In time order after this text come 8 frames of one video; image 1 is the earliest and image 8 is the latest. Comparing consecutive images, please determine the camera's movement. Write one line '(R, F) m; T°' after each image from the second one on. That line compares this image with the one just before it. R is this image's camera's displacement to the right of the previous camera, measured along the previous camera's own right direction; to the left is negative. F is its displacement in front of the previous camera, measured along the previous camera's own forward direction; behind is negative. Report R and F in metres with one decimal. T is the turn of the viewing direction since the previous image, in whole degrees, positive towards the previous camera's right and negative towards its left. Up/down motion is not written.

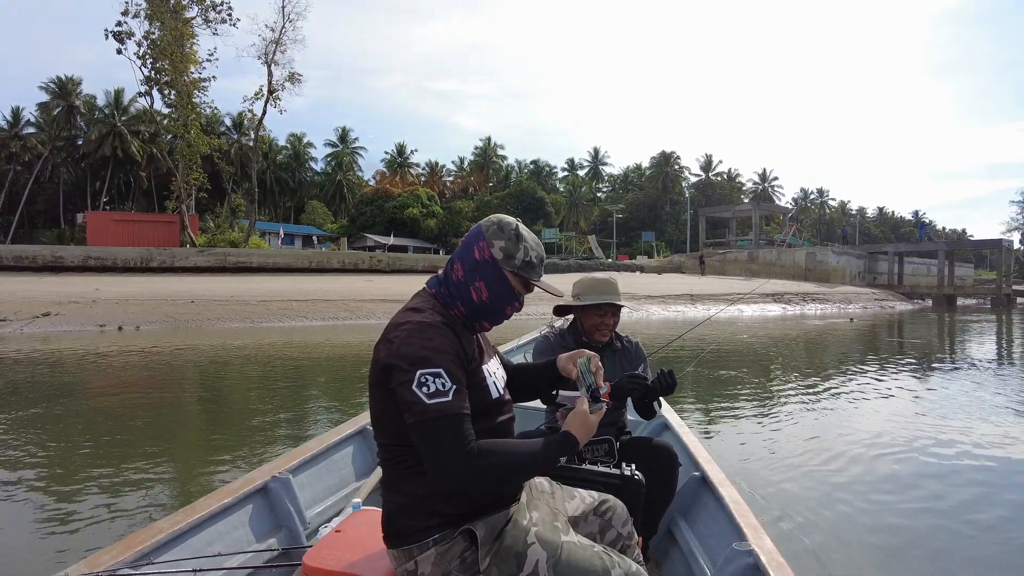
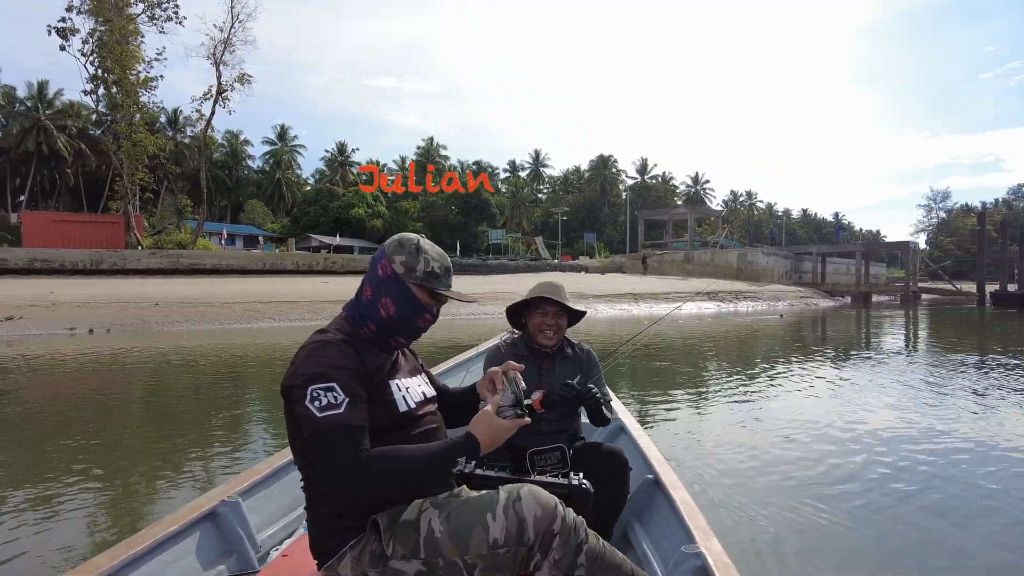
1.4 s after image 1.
(-0.2, -0.3) m; +5°
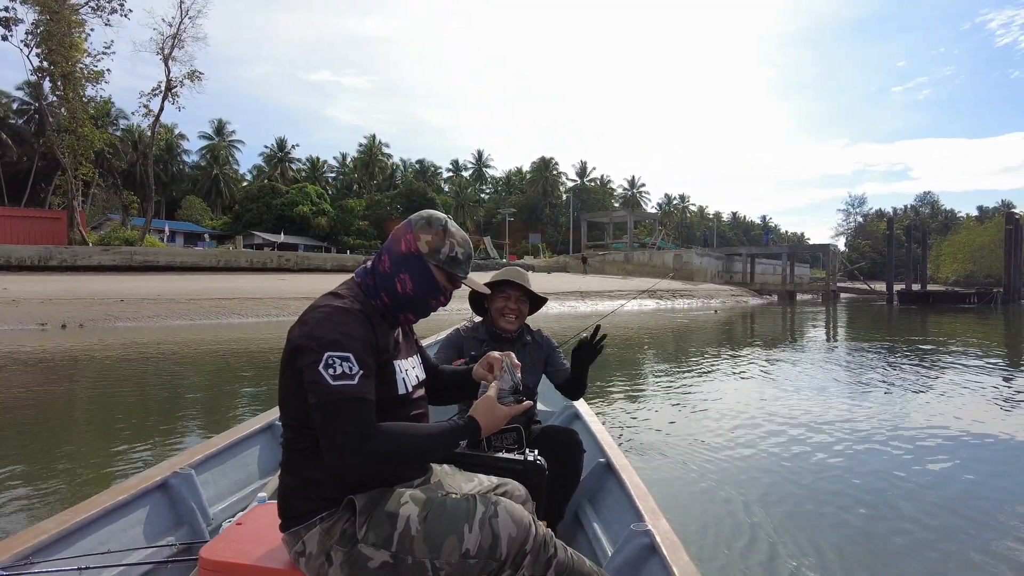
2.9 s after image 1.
(-0.3, -0.4) m; +5°
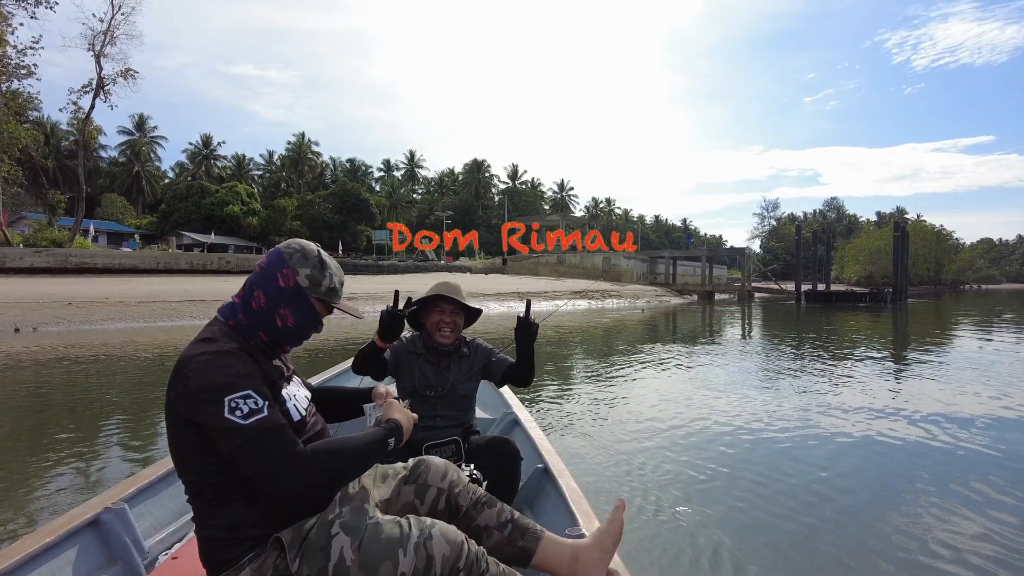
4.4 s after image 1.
(-0.2, -0.5) m; +6°
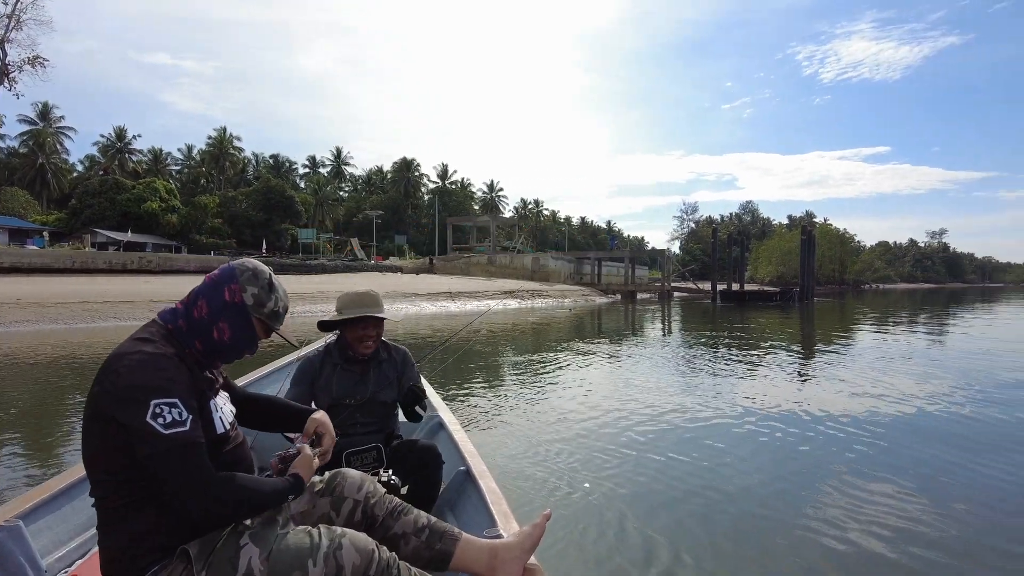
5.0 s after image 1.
(0.0, -0.2) m; +6°
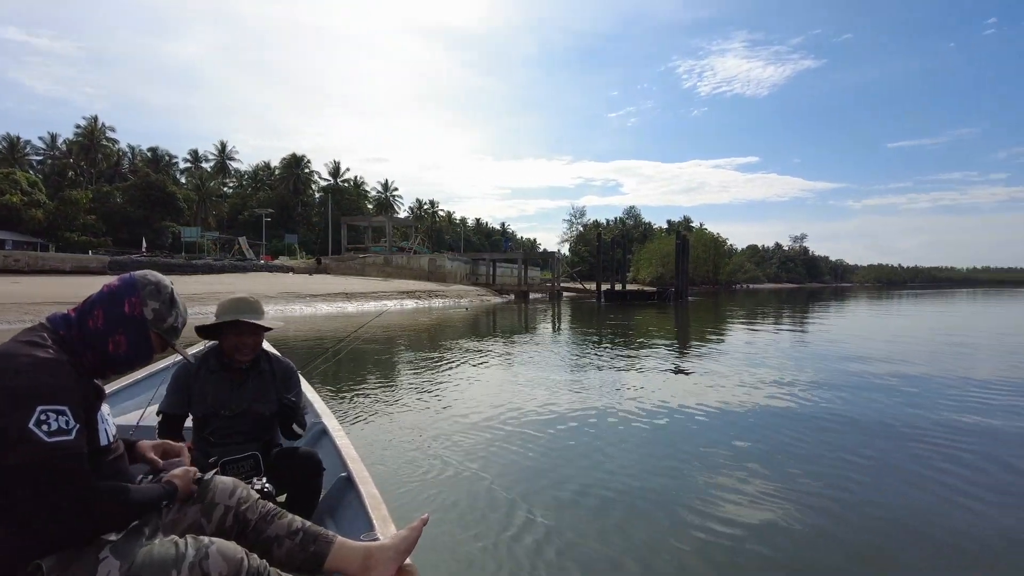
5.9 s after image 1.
(0.0, -0.4) m; +9°
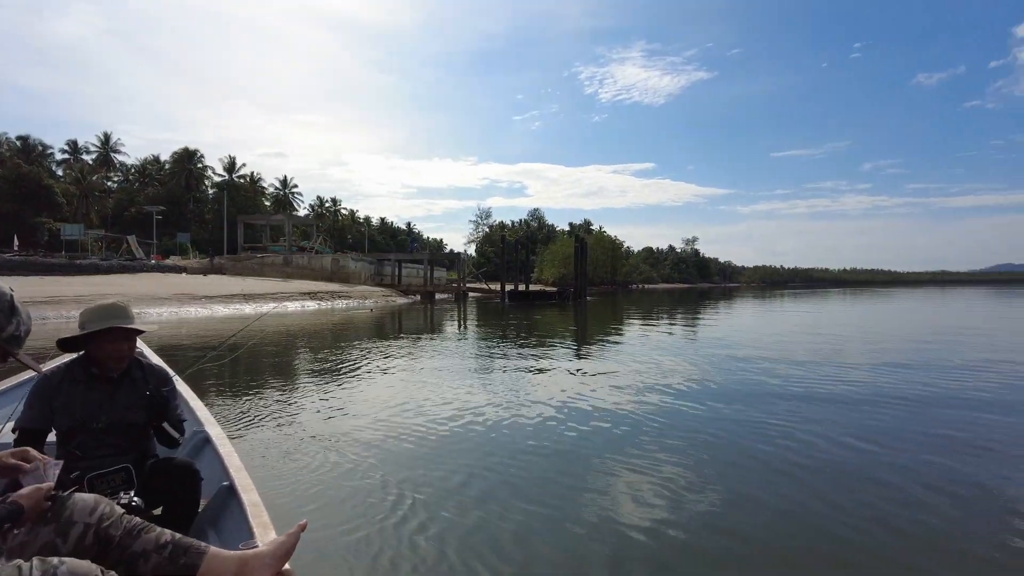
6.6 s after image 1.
(+0.2, -0.1) m; +8°
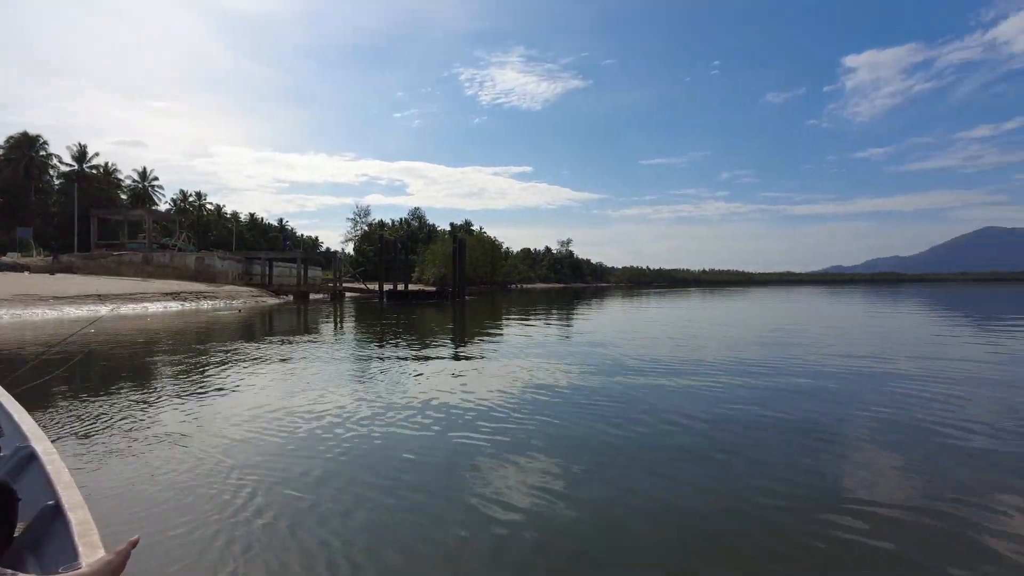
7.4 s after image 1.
(+0.2, -0.1) m; +10°
